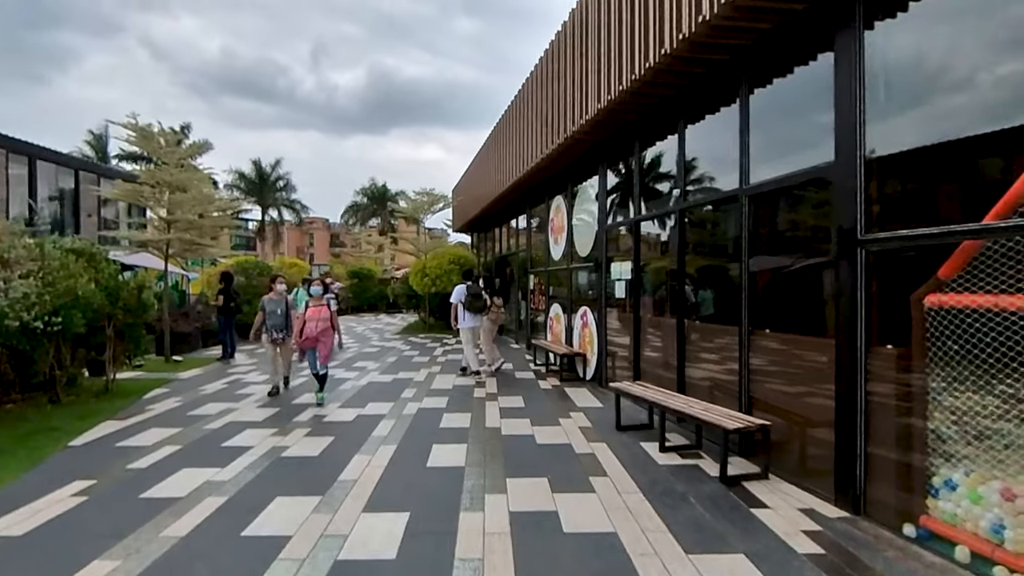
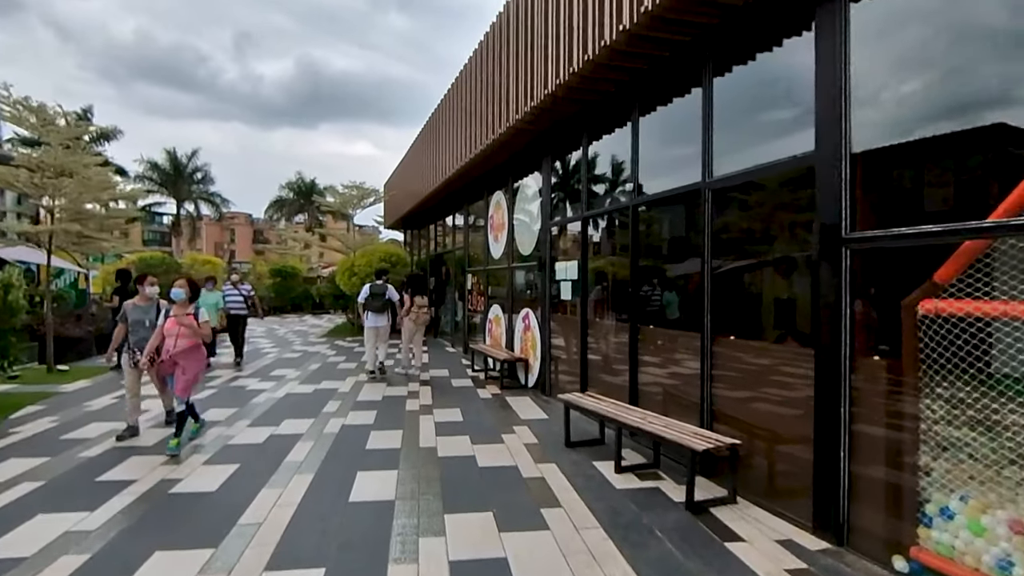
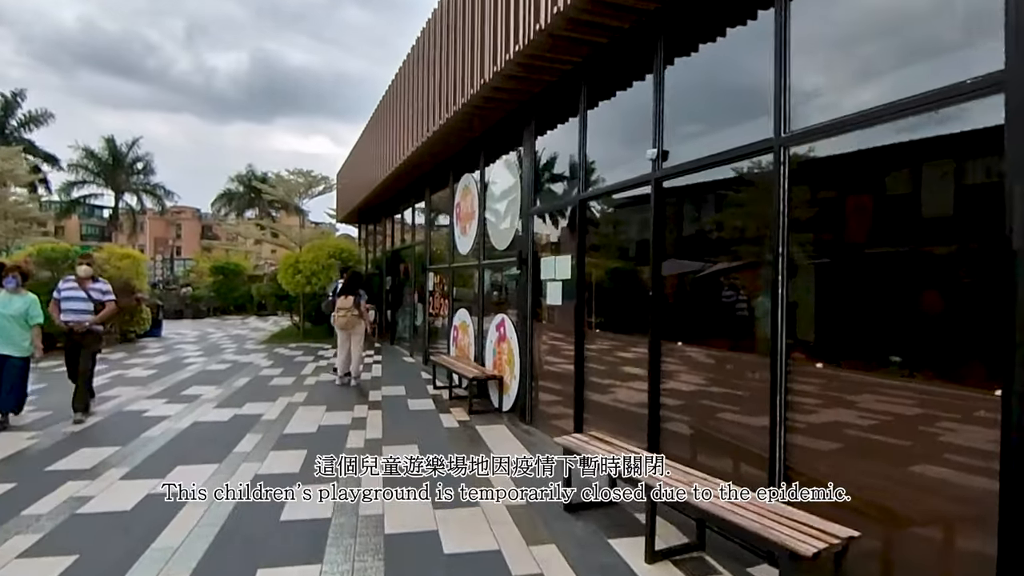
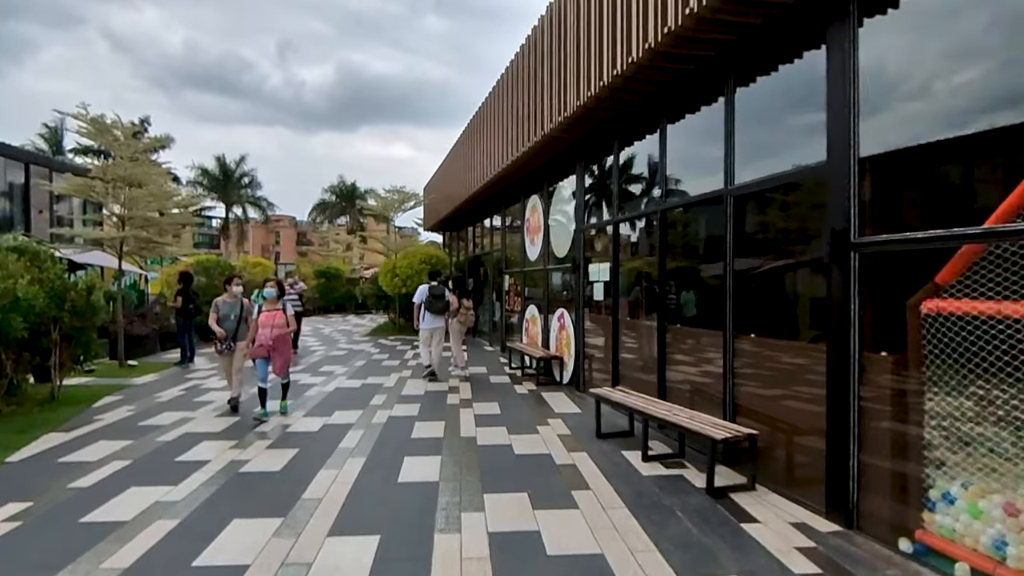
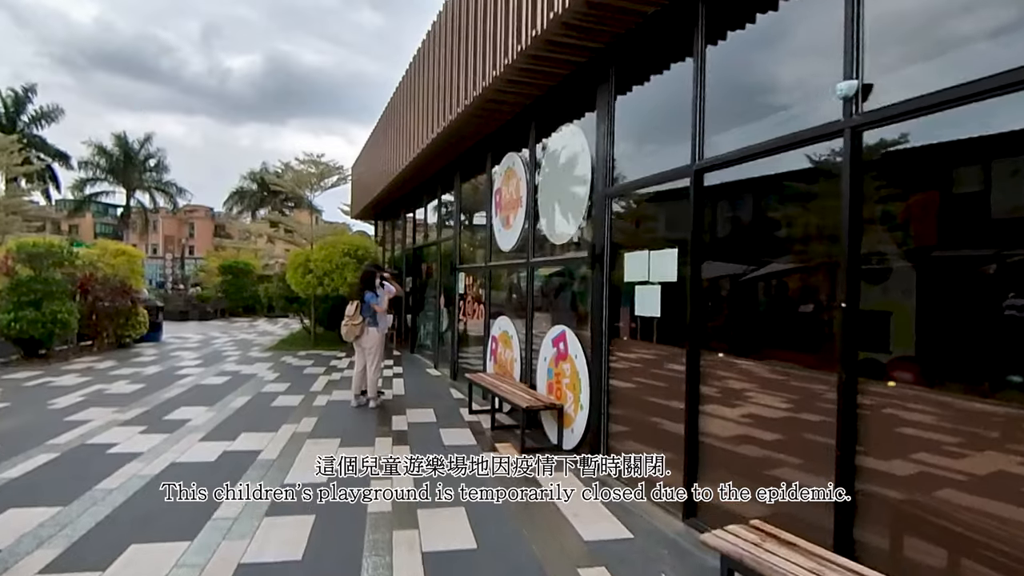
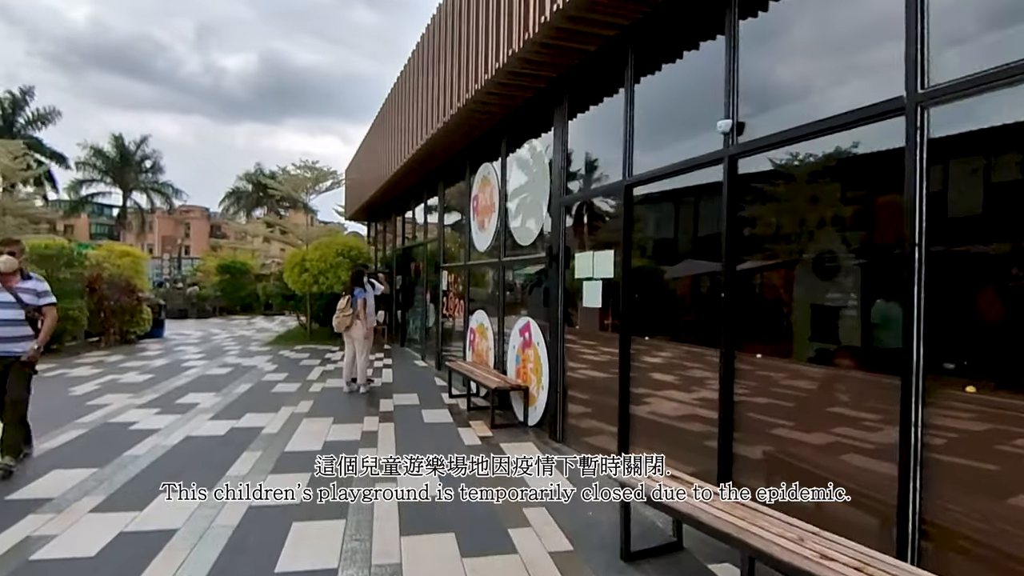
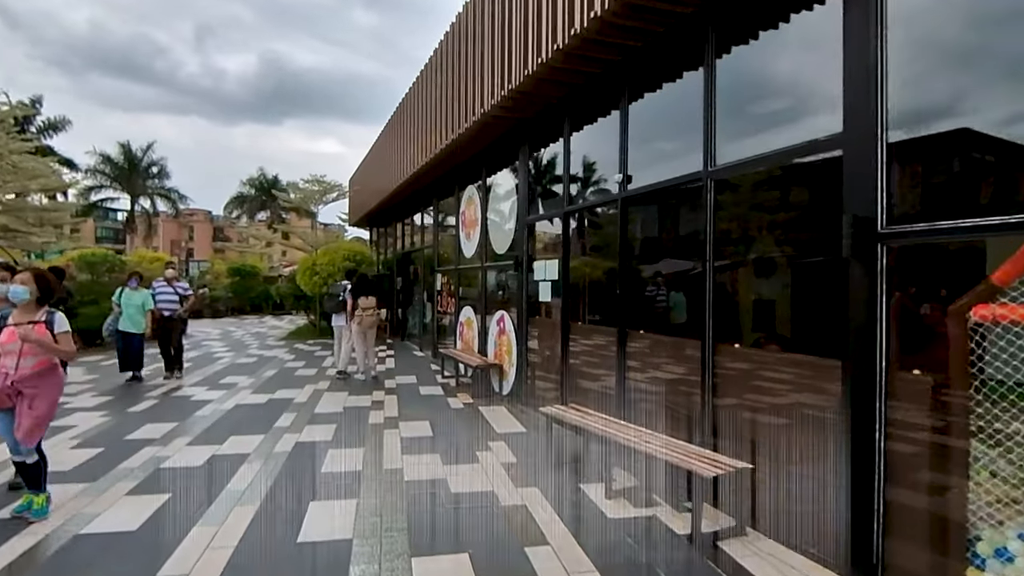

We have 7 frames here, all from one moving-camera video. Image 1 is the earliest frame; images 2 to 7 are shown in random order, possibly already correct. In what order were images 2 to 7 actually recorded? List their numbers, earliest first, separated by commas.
4, 2, 7, 3, 6, 5
